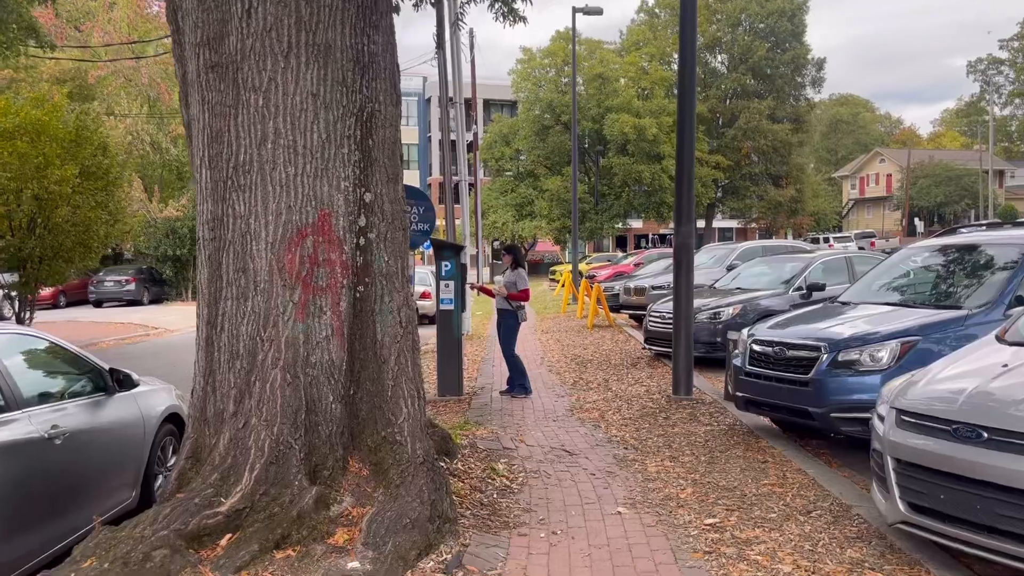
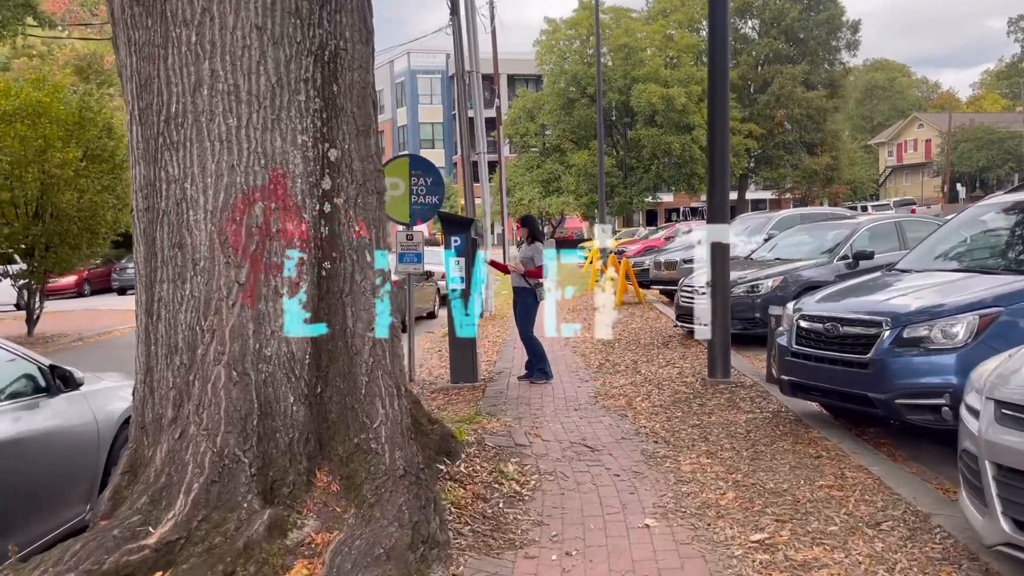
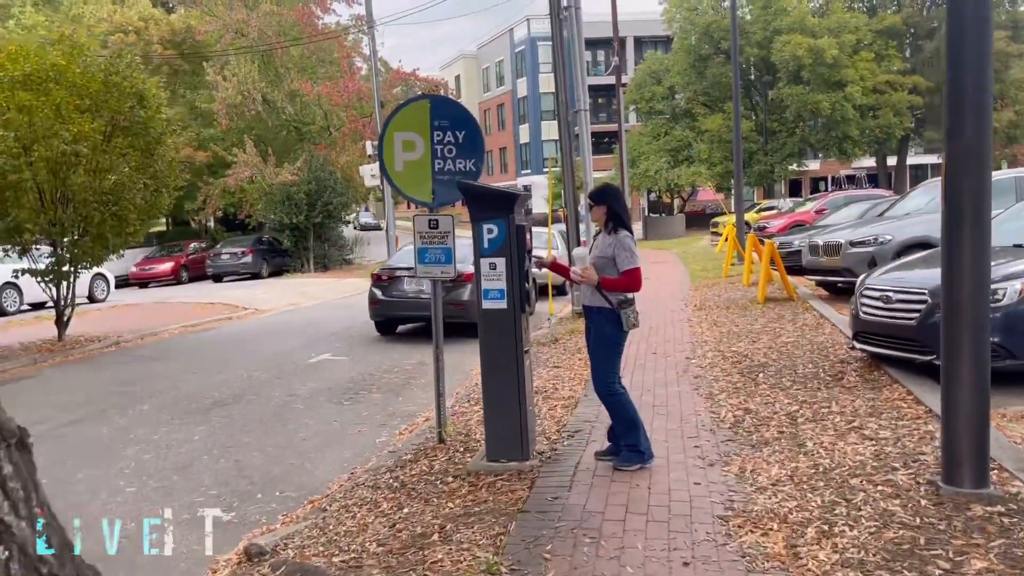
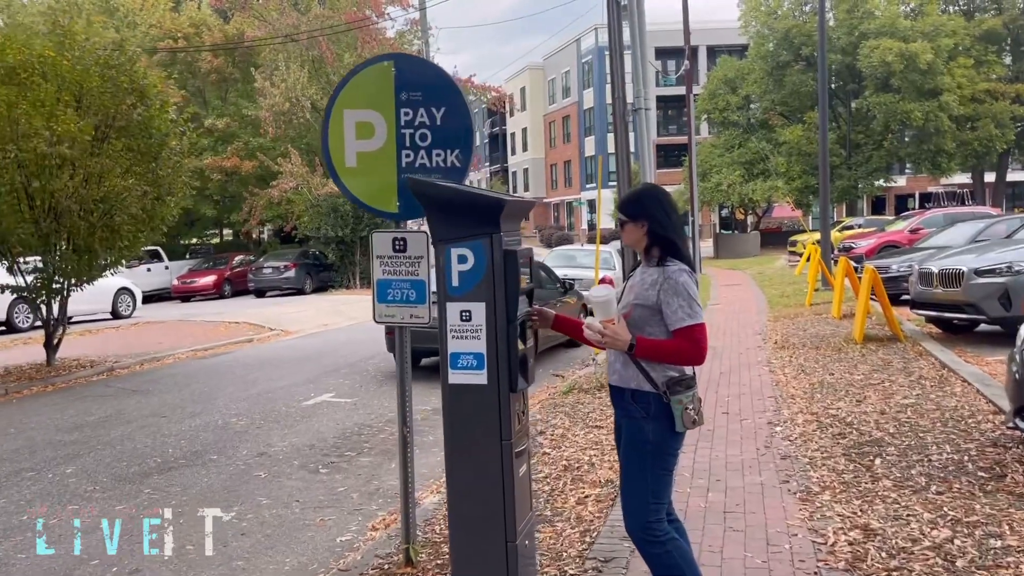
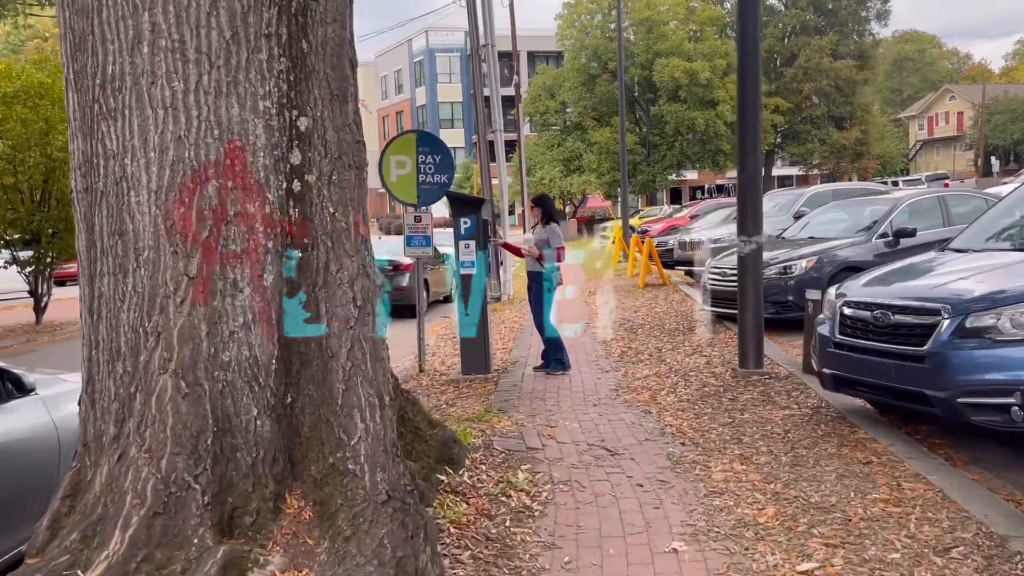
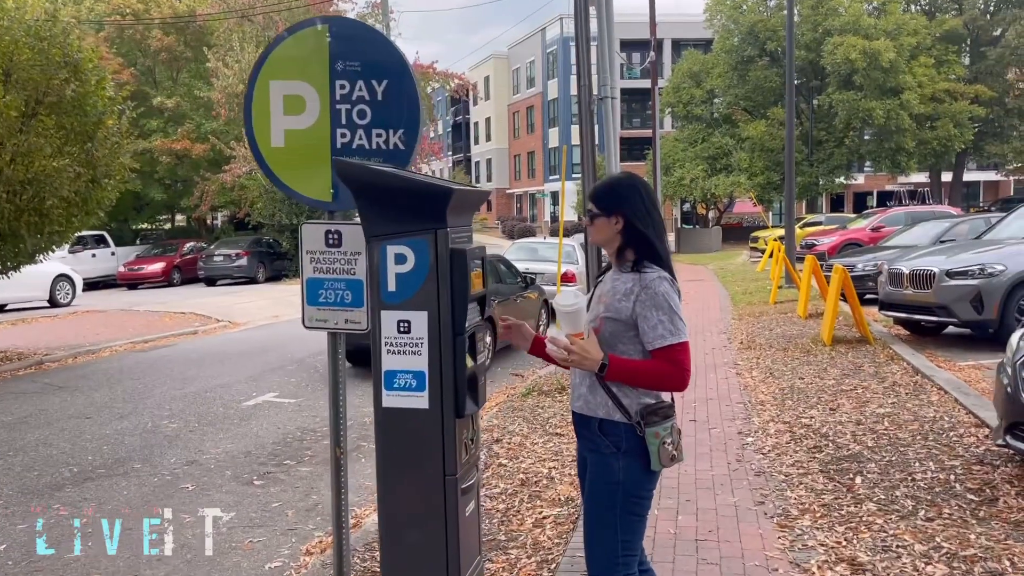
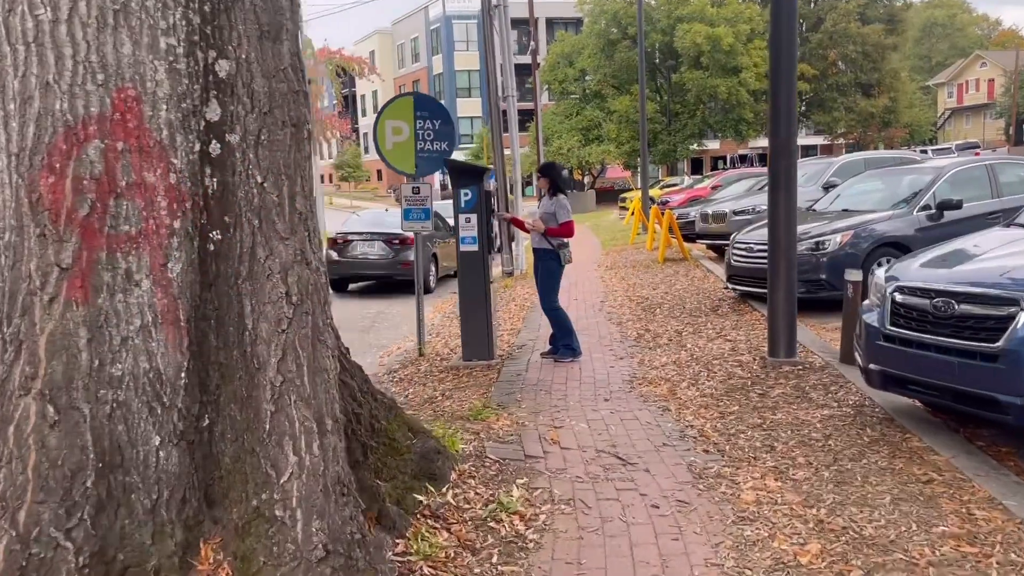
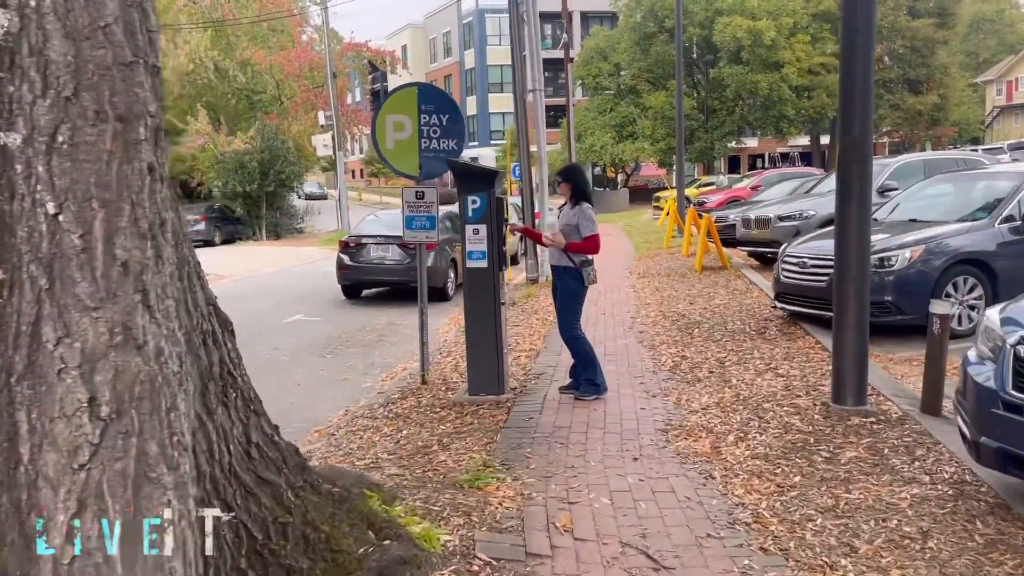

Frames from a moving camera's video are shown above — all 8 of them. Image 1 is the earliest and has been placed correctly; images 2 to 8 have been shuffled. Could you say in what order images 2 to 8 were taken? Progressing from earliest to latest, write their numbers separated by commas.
2, 5, 7, 8, 3, 4, 6
